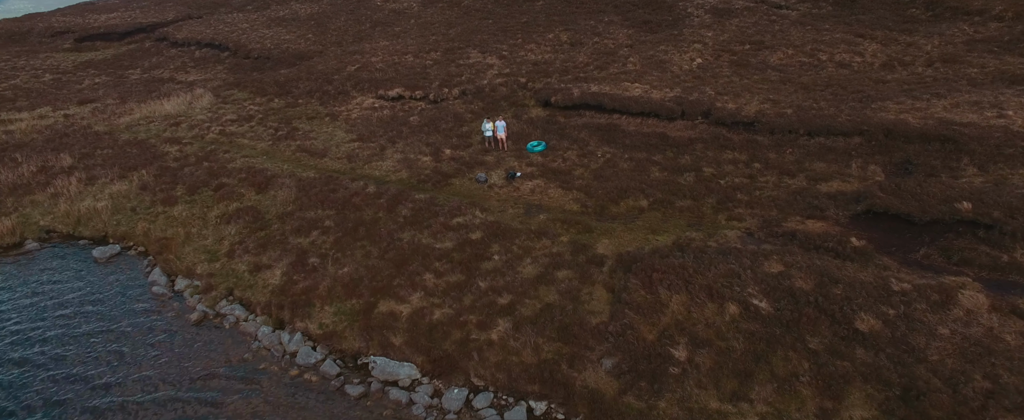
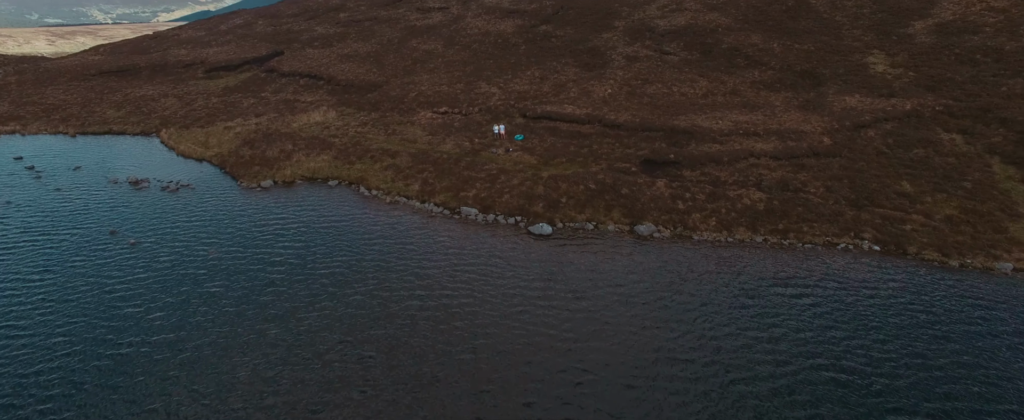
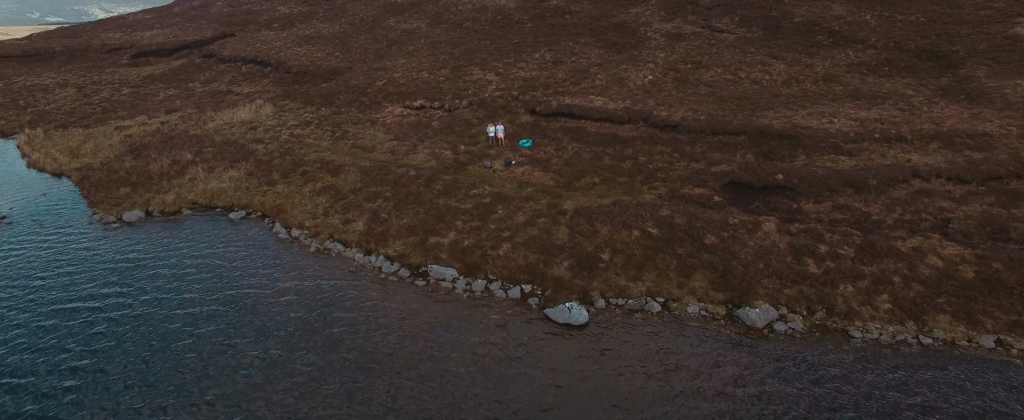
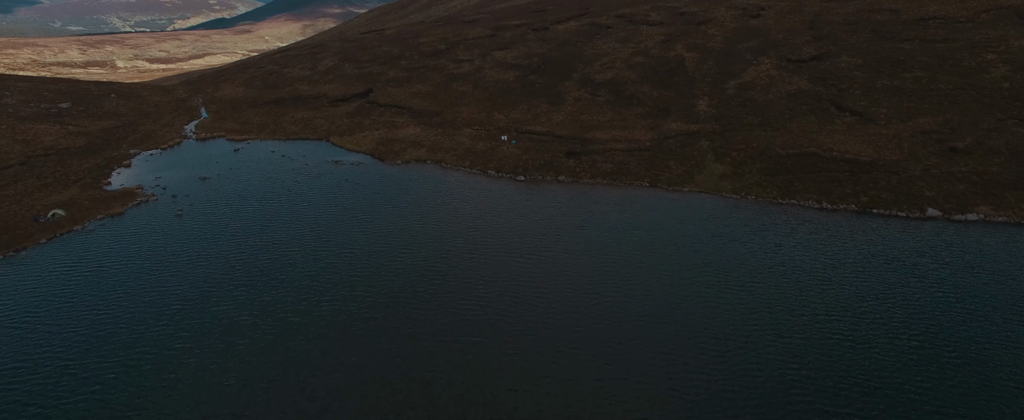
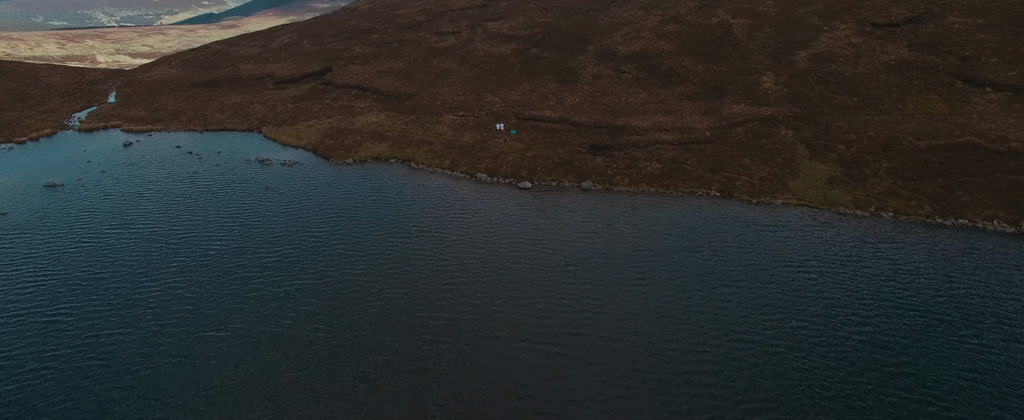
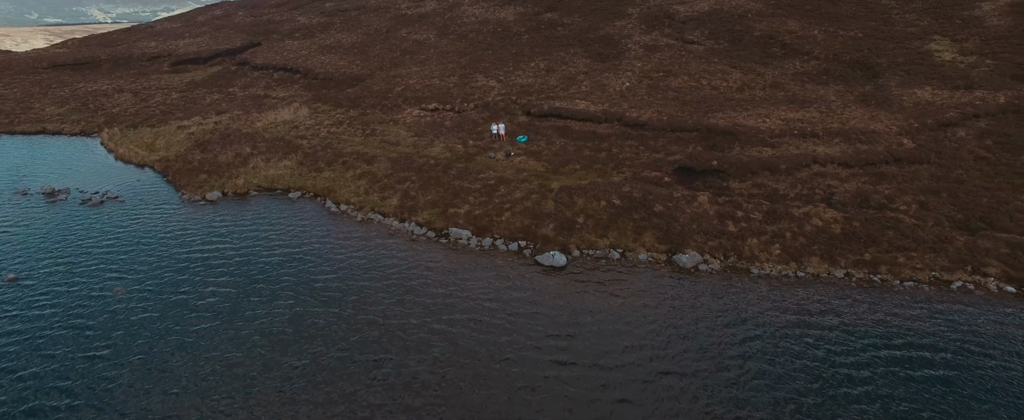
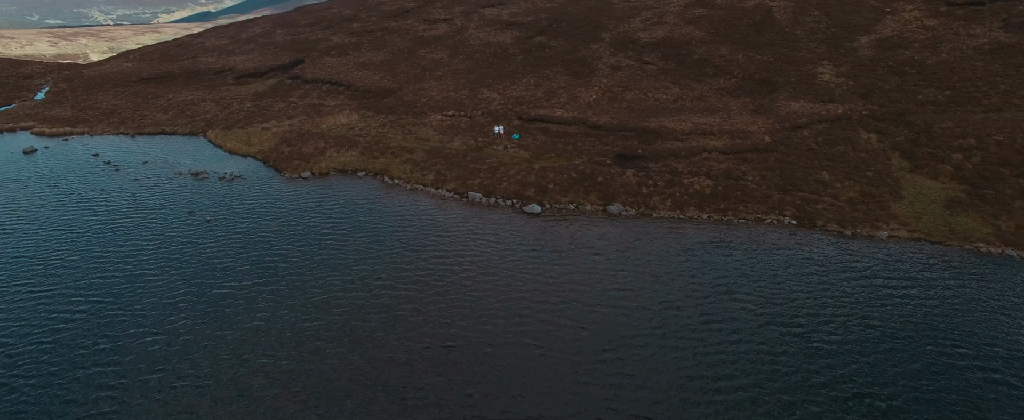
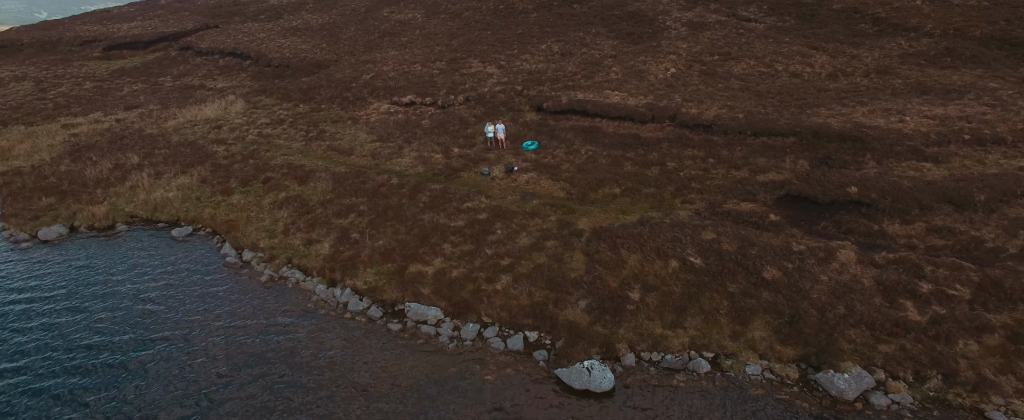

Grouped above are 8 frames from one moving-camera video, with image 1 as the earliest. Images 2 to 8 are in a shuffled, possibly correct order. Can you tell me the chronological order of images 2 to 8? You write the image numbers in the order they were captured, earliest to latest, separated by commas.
8, 3, 6, 2, 7, 5, 4
